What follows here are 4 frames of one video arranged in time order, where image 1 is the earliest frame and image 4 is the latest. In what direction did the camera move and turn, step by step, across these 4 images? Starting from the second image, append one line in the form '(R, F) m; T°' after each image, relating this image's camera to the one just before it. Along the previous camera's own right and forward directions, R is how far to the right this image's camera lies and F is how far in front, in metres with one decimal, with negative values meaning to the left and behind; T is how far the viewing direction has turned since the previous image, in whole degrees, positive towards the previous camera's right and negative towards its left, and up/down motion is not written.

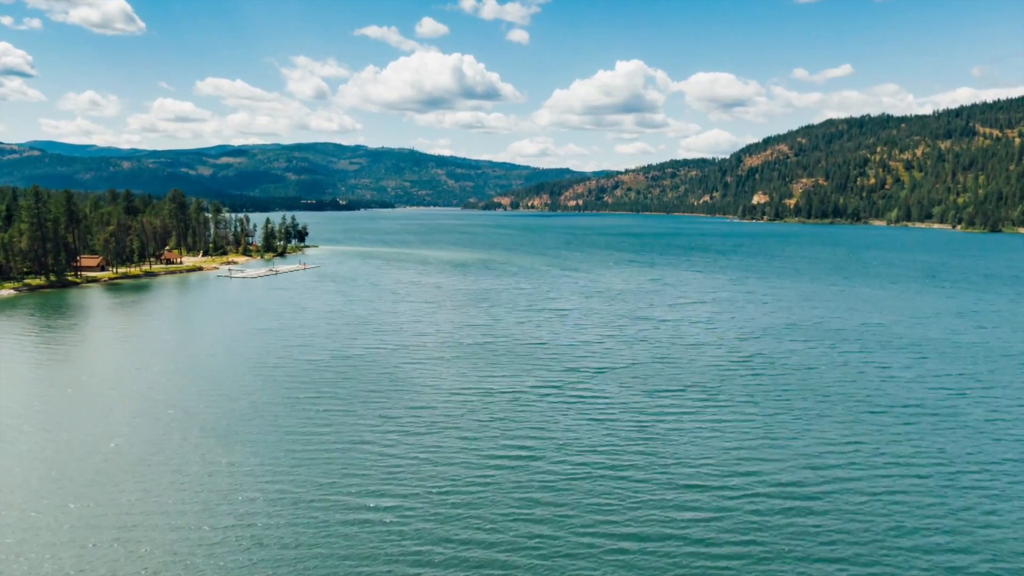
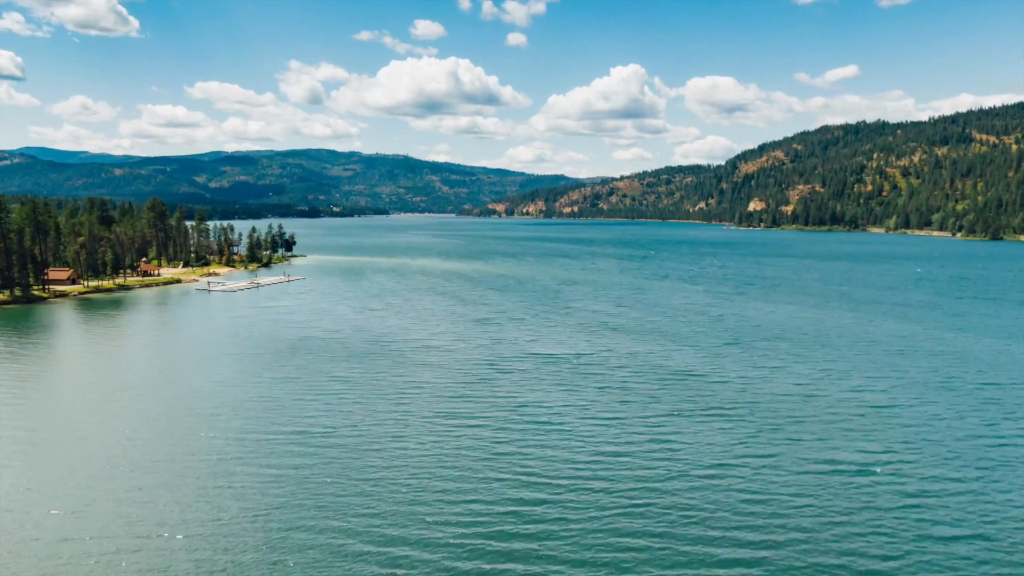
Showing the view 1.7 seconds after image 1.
(-0.7, +4.2) m; +1°
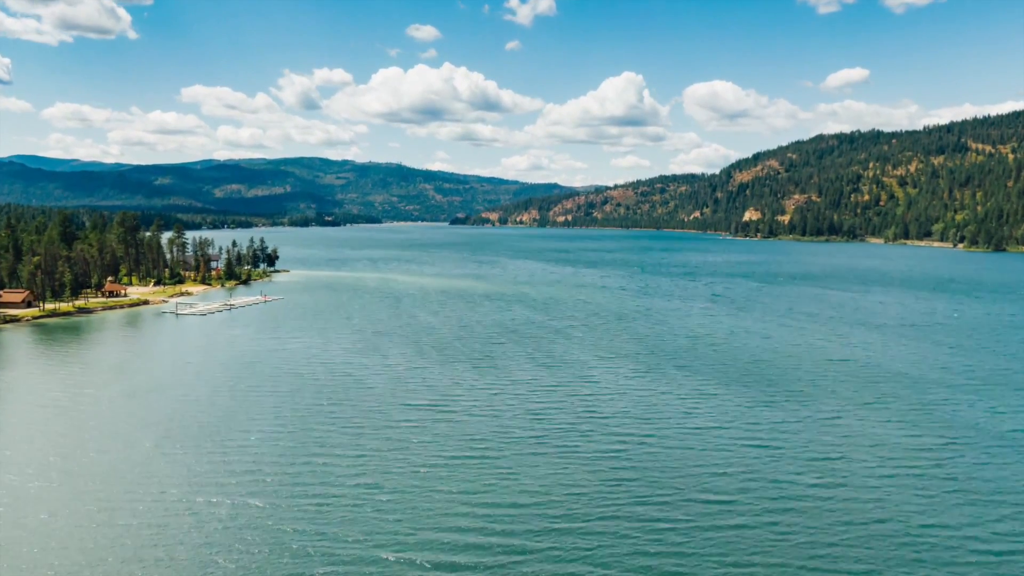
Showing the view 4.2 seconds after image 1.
(-0.9, +5.5) m; +1°
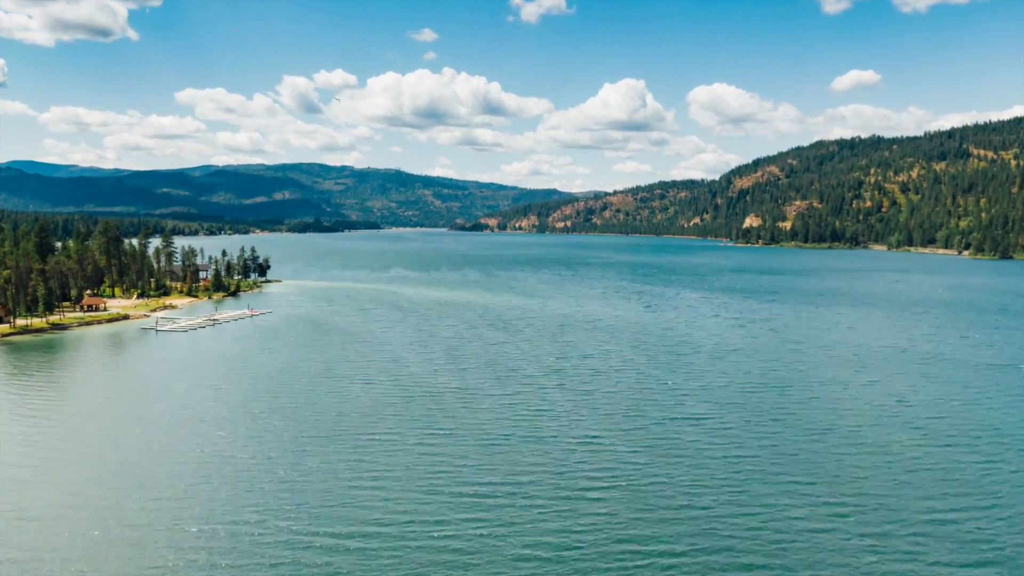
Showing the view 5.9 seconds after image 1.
(-0.5, +3.5) m; 0°
